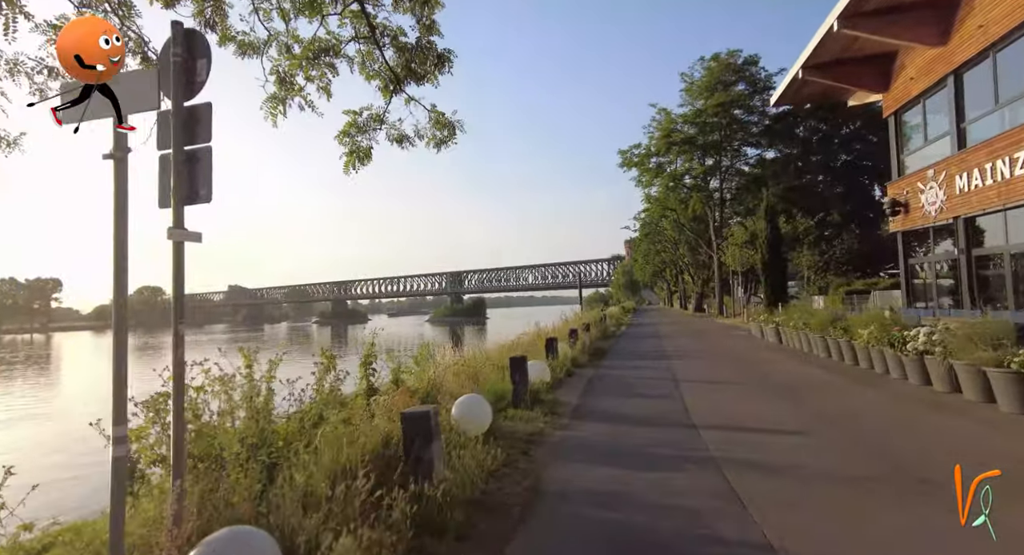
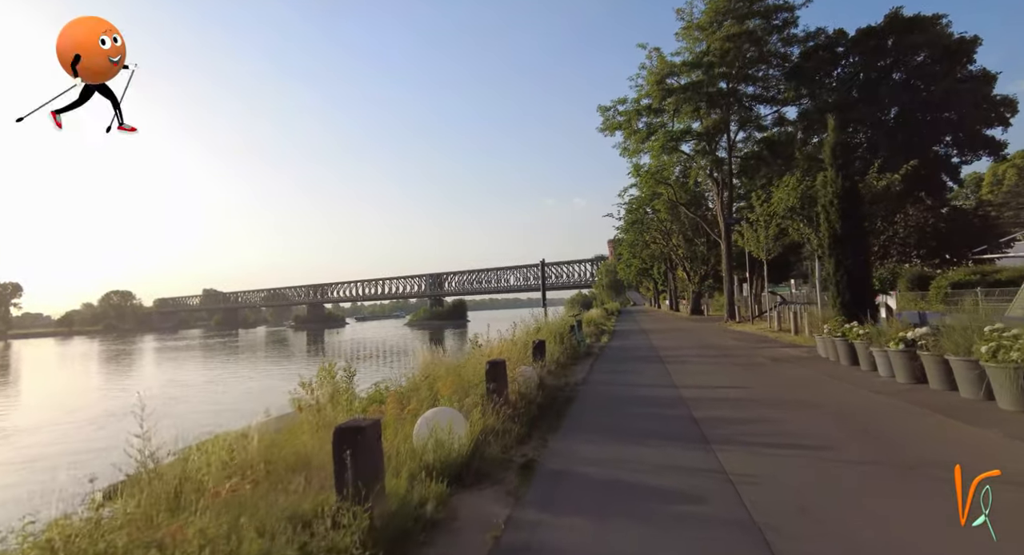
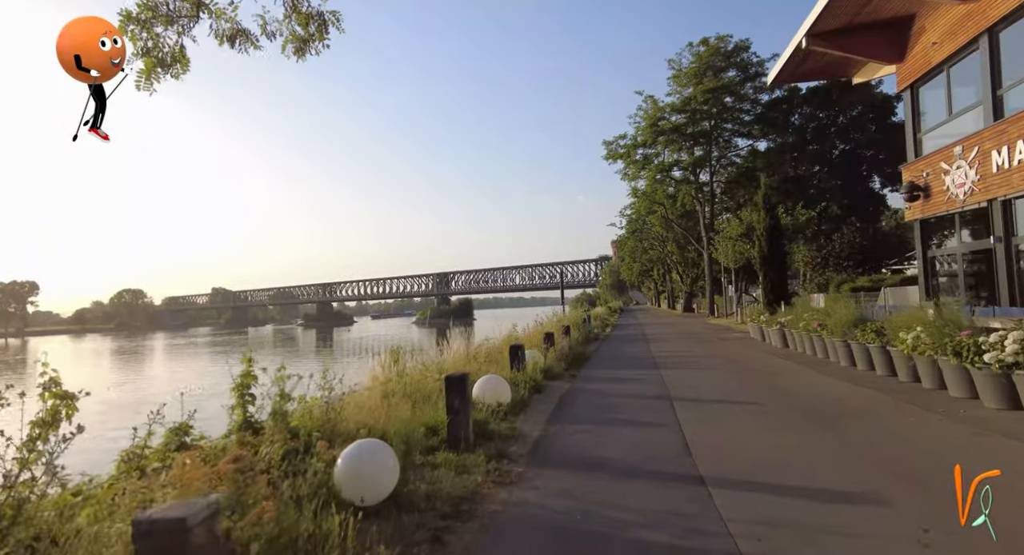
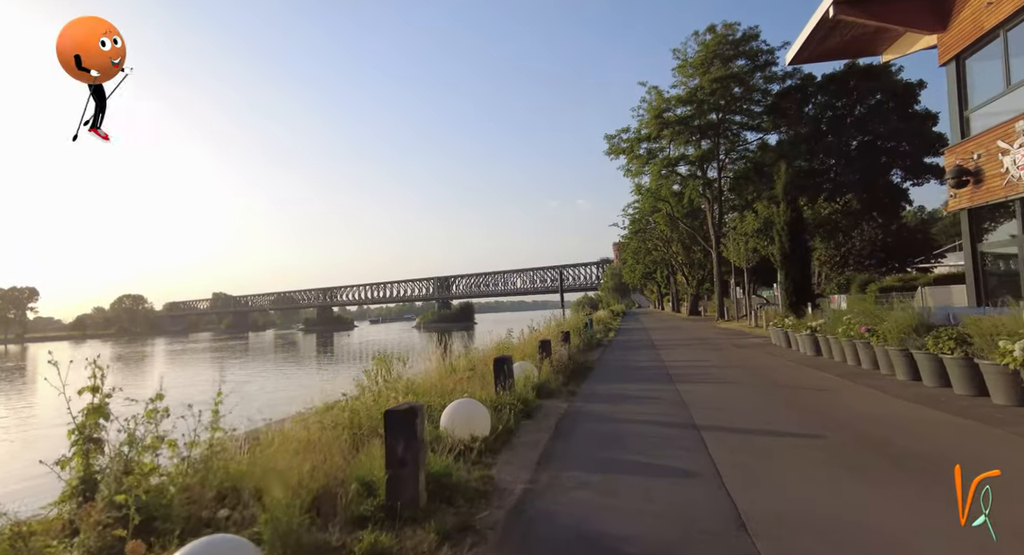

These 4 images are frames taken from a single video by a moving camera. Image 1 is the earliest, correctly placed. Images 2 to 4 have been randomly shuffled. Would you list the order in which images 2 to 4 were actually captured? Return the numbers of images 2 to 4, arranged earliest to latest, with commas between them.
3, 4, 2
